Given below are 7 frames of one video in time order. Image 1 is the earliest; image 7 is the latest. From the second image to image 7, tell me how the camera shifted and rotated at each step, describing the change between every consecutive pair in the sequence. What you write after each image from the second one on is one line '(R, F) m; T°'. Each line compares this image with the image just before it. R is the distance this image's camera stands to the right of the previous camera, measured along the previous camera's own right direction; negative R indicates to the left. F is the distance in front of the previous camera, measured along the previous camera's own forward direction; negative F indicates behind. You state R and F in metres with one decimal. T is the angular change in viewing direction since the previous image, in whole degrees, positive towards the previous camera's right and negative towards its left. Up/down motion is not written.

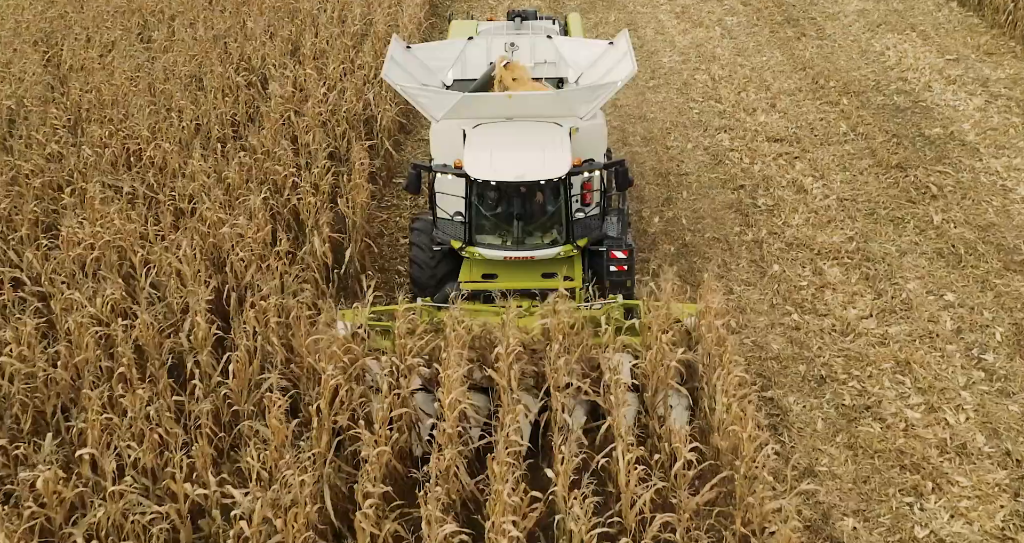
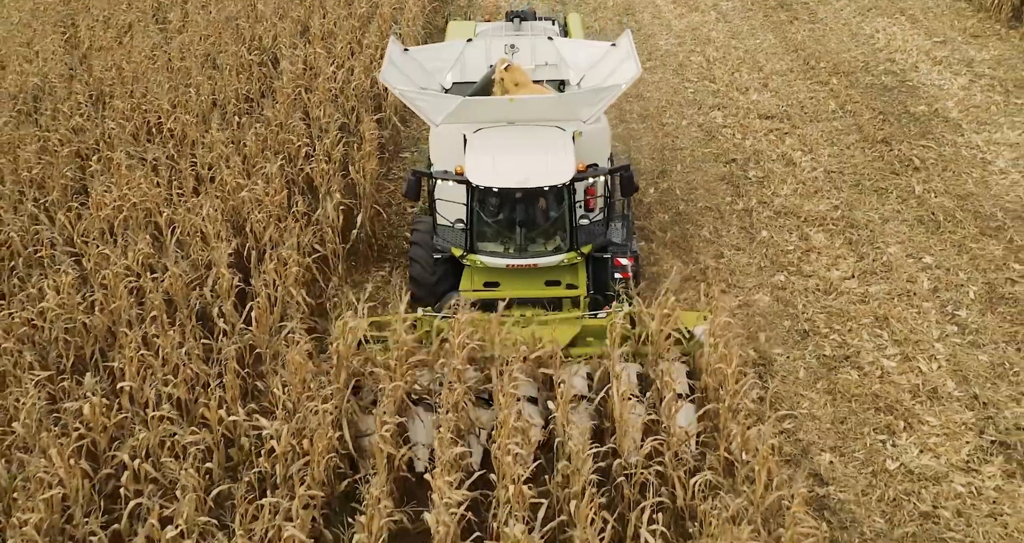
(0.0, -0.5) m; 0°
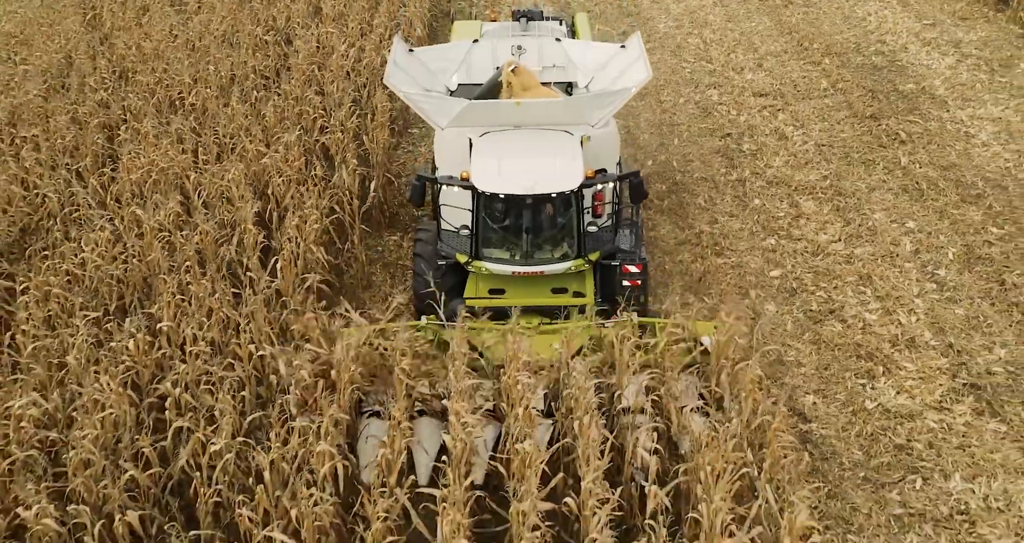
(0.0, -0.6) m; 0°
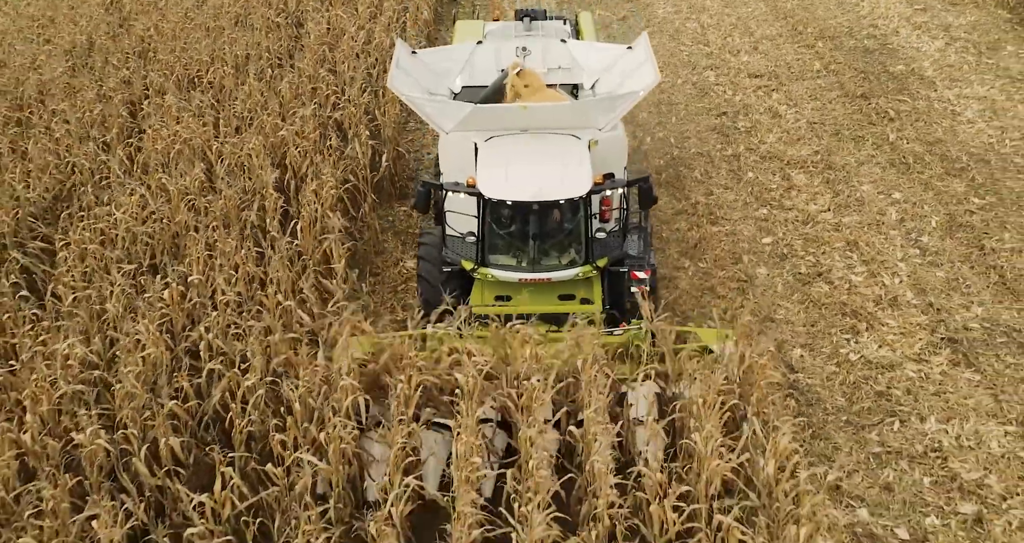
(0.0, -0.5) m; 0°
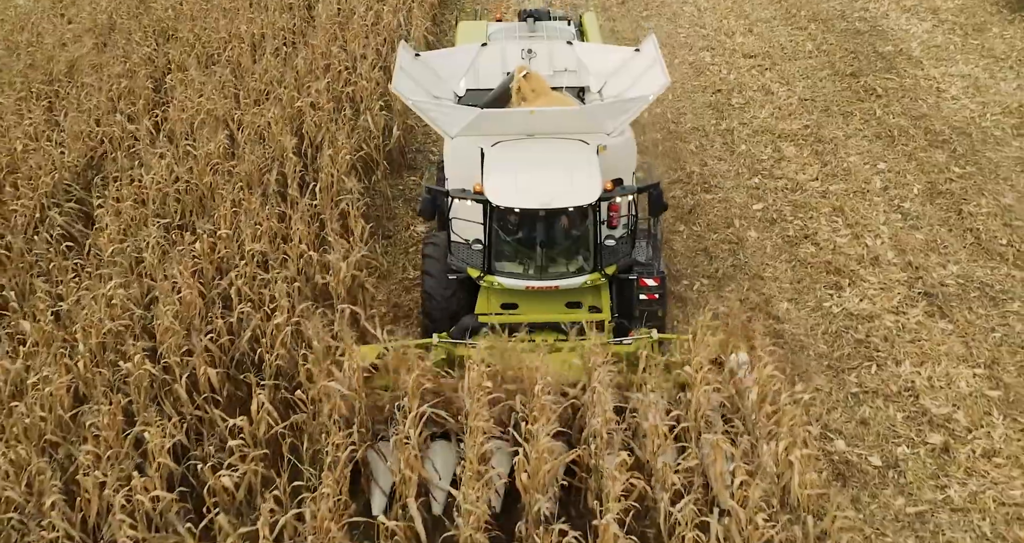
(0.0, -0.6) m; 0°
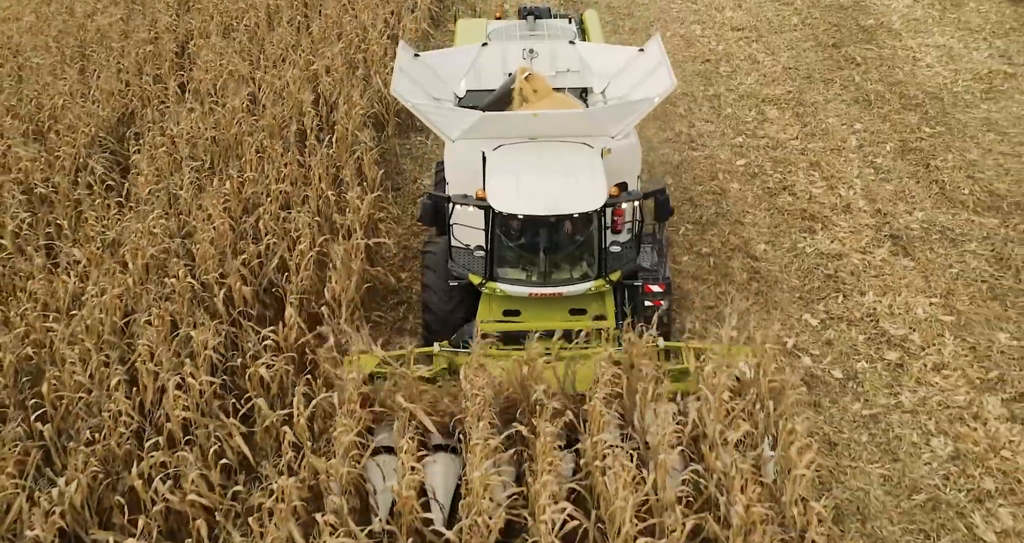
(0.0, -0.8) m; 0°
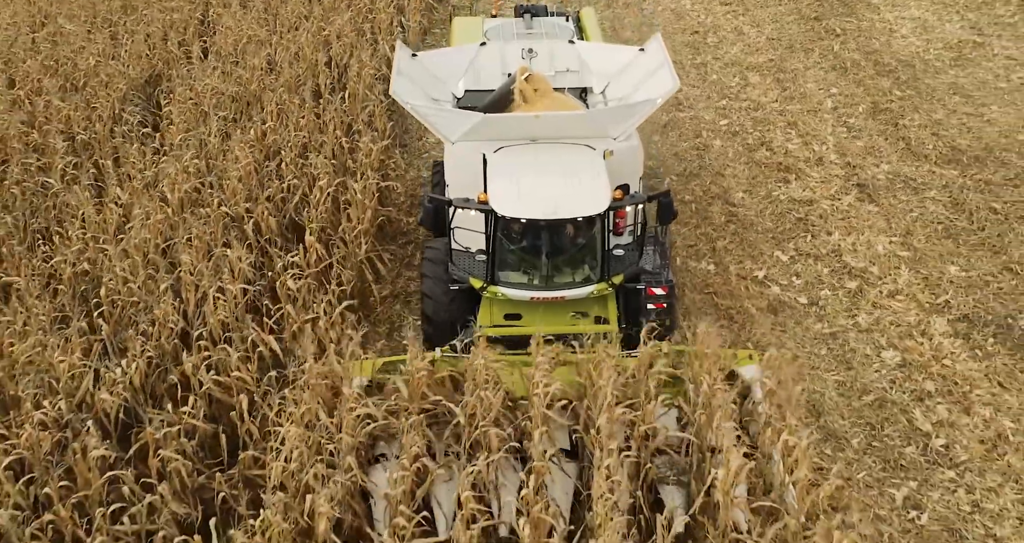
(0.0, -0.9) m; 0°
